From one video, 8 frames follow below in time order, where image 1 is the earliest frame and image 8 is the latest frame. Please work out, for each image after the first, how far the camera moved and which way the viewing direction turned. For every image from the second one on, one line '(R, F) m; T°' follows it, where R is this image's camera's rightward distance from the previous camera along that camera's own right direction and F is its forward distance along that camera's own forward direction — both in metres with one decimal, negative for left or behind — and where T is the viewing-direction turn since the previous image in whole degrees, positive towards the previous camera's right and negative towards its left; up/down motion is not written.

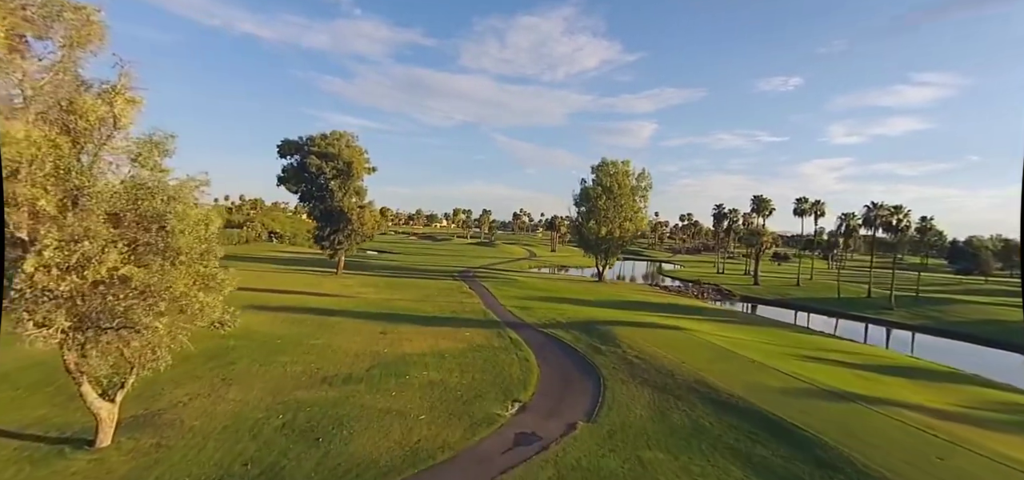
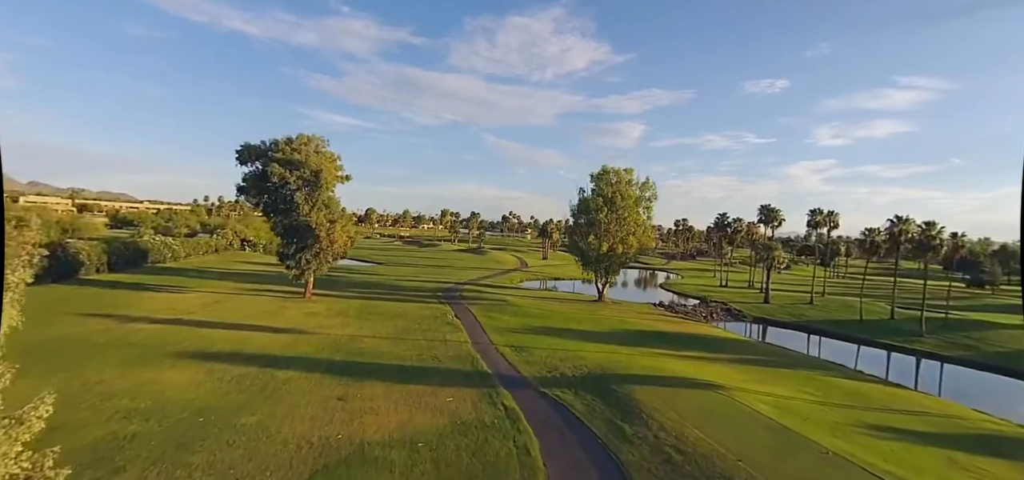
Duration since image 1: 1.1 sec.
(-0.2, +5.1) m; +1°
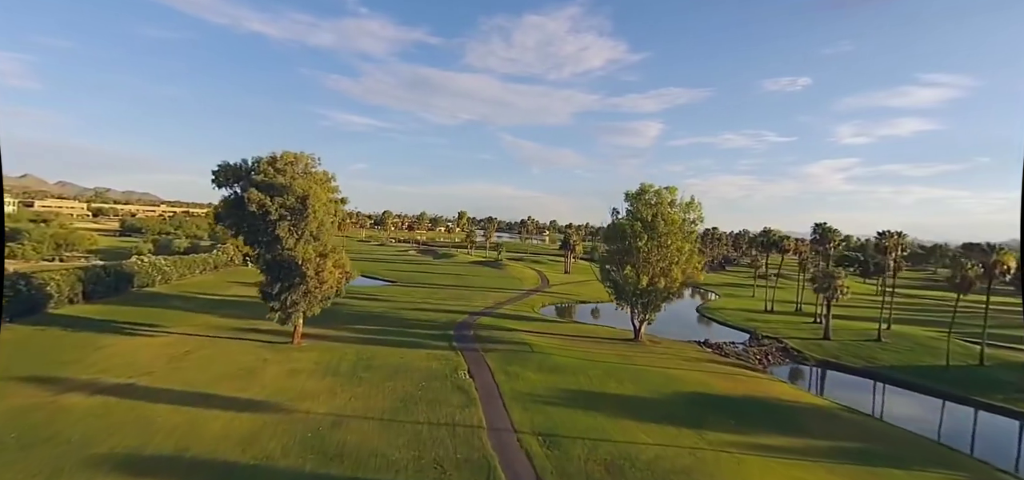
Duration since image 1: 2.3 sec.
(-0.7, +6.5) m; -2°
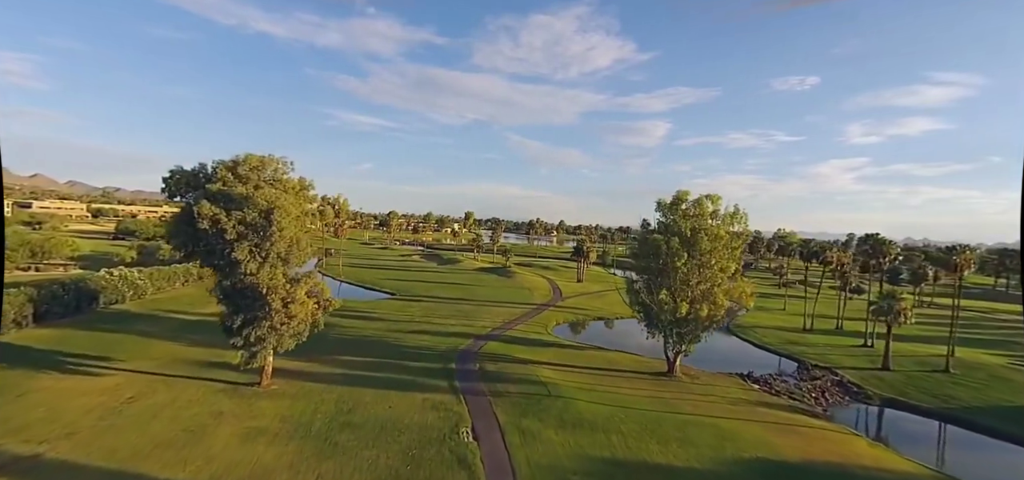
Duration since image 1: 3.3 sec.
(-0.5, +6.1) m; -1°
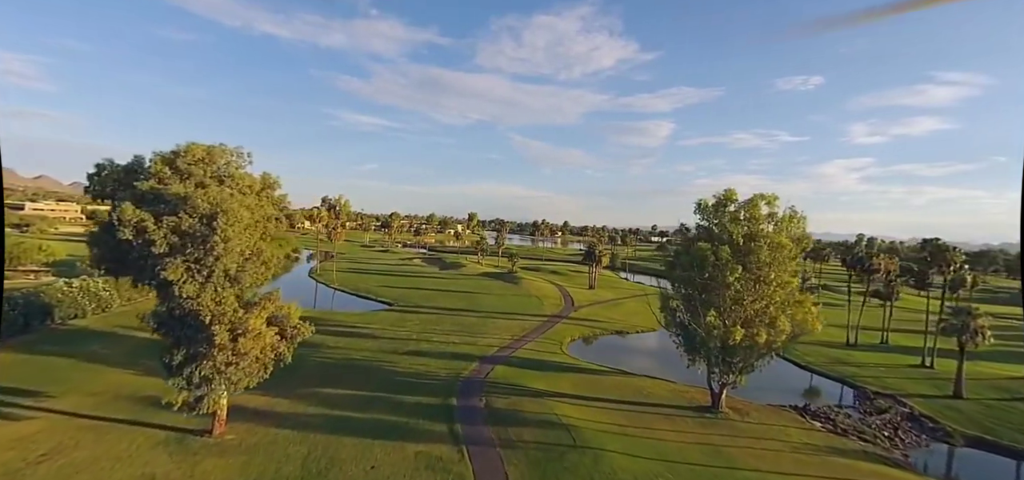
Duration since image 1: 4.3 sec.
(-0.6, +5.9) m; 0°
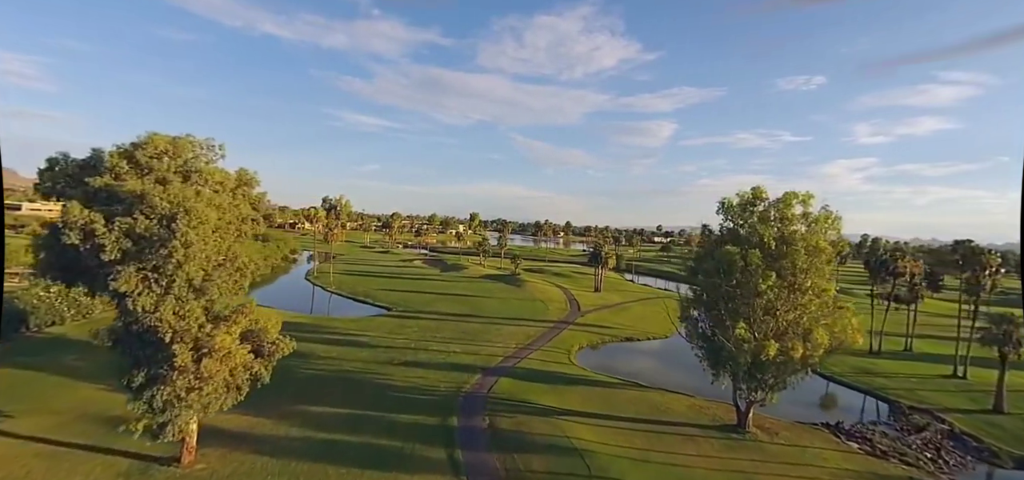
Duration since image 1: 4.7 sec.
(-0.3, +2.7) m; 0°
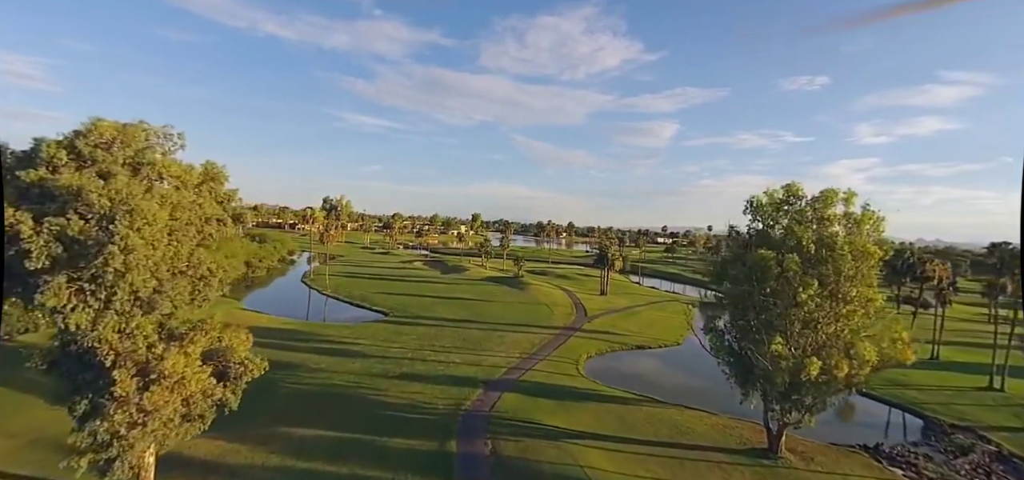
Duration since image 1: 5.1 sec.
(-0.2, +2.7) m; 0°
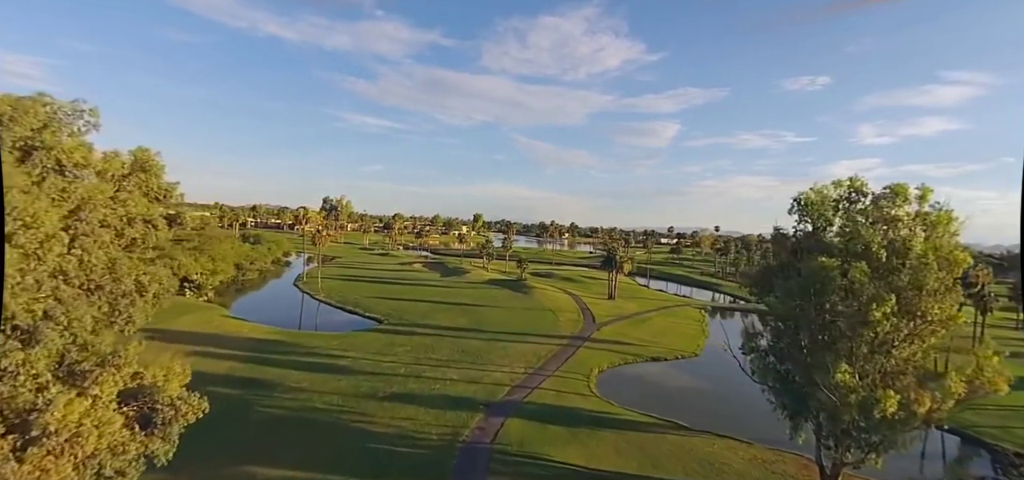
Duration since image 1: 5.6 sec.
(-0.2, +3.8) m; 0°
